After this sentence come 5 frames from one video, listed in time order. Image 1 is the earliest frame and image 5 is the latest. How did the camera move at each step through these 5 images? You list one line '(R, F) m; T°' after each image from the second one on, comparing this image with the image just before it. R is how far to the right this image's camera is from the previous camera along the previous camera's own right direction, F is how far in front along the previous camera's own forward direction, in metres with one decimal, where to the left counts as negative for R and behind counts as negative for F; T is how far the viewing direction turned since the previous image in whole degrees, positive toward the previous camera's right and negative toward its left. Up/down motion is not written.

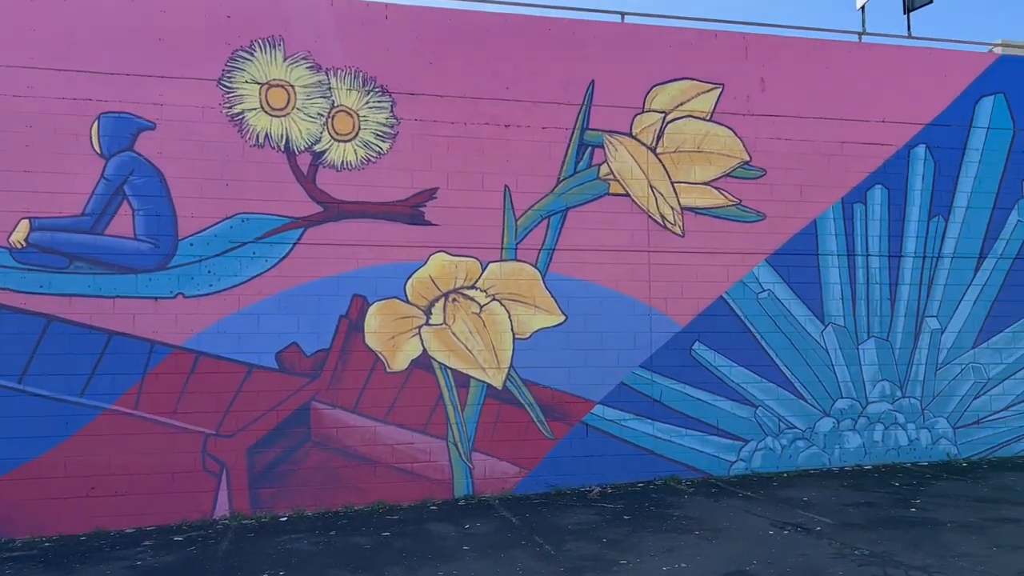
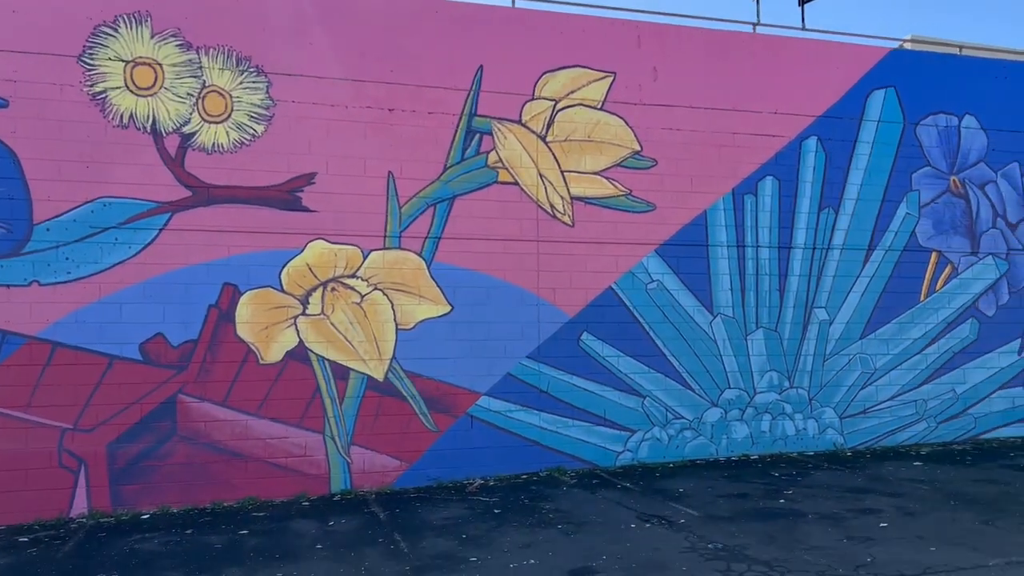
(+0.7, +0.2) m; +3°
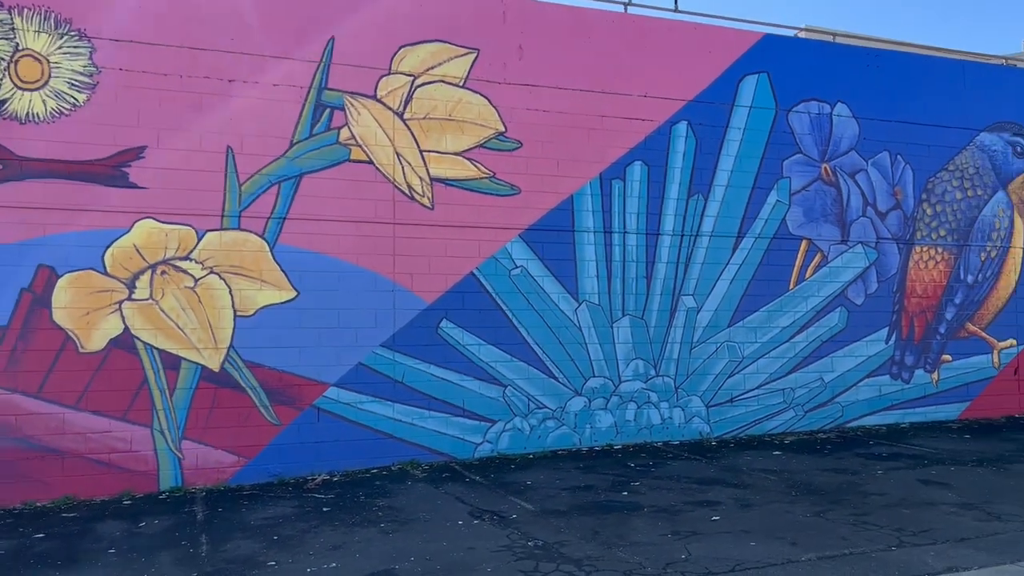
(+0.8, +0.3) m; +4°
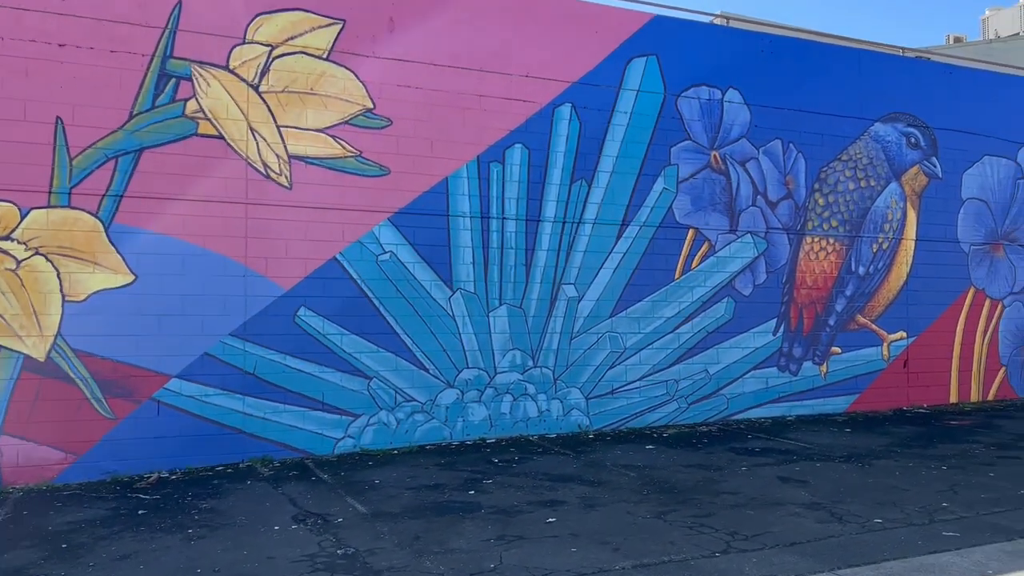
(+0.8, +0.4) m; +3°
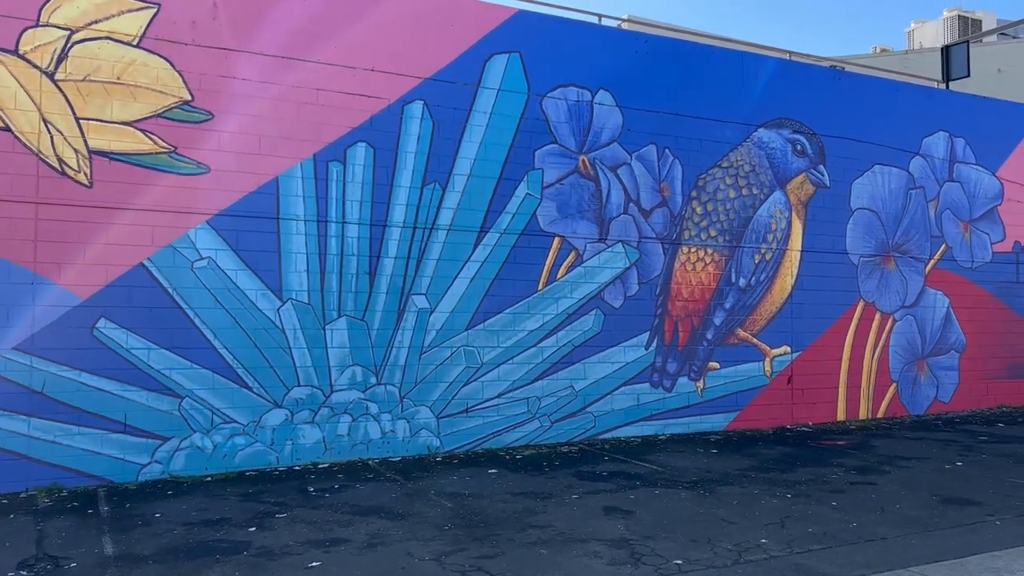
(+1.2, +0.6) m; +3°
